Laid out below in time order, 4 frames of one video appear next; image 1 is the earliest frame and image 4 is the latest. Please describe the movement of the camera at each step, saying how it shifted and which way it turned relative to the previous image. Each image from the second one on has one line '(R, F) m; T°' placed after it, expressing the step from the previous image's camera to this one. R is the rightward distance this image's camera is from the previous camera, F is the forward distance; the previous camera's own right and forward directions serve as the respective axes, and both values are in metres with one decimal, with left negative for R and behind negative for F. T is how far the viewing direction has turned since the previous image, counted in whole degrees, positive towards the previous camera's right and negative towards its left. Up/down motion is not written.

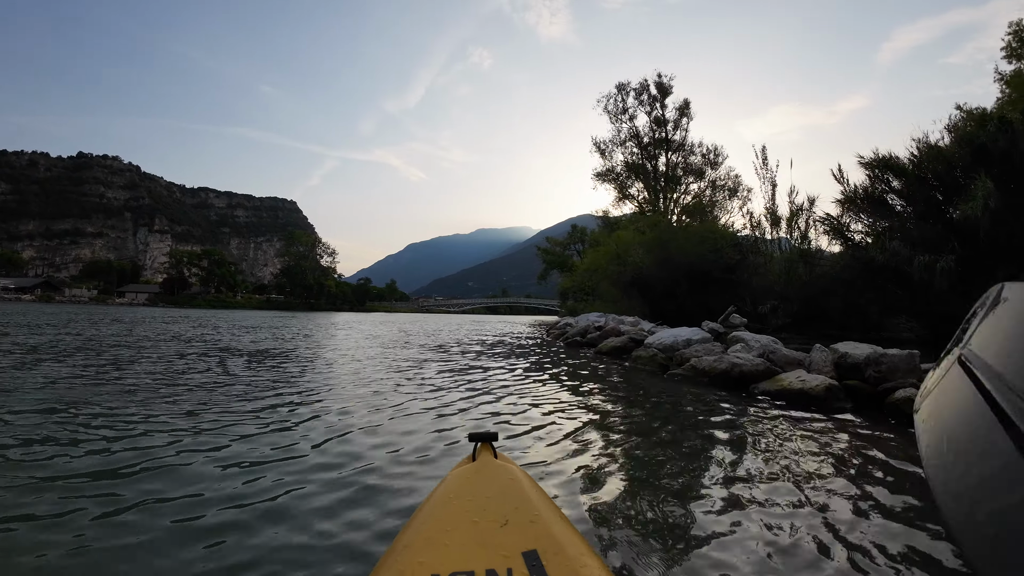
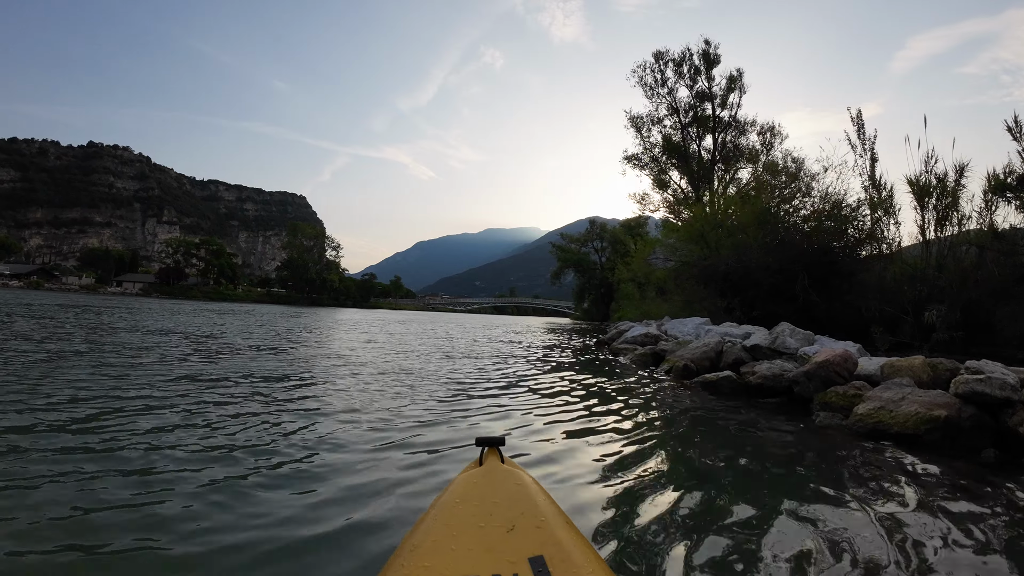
(-0.3, +2.6) m; -1°
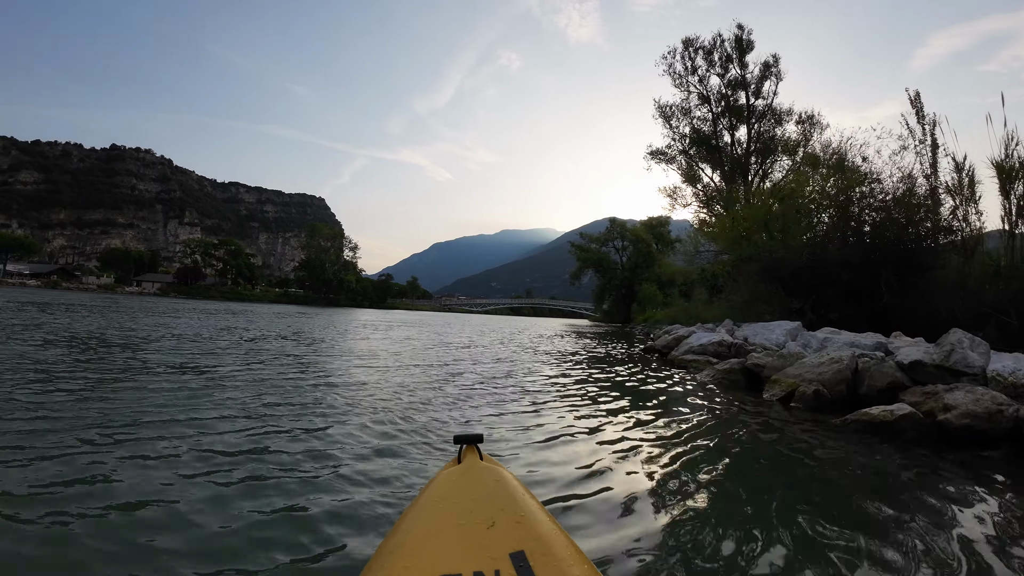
(-0.1, +0.8) m; -2°
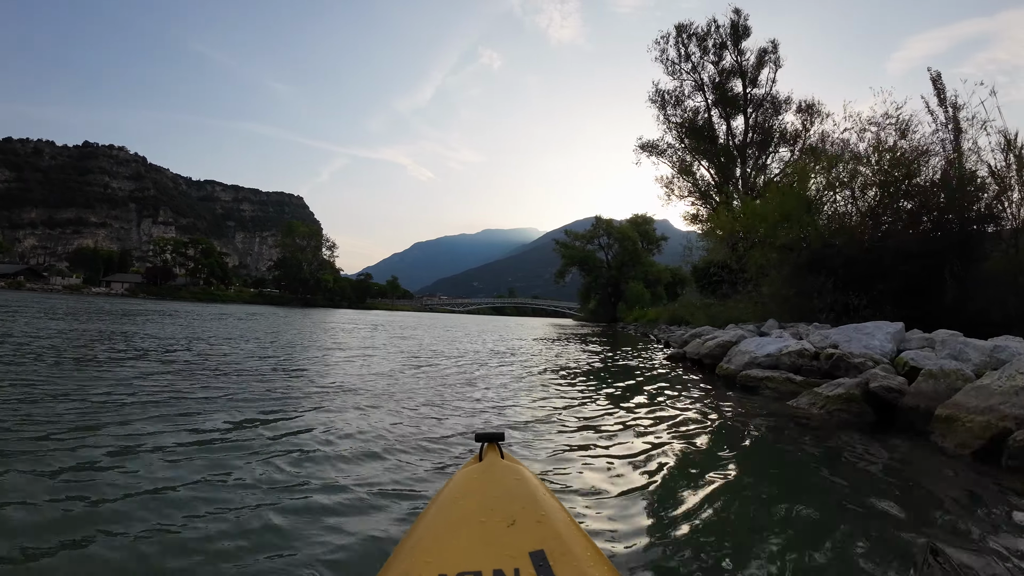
(-0.1, +0.9) m; +2°
